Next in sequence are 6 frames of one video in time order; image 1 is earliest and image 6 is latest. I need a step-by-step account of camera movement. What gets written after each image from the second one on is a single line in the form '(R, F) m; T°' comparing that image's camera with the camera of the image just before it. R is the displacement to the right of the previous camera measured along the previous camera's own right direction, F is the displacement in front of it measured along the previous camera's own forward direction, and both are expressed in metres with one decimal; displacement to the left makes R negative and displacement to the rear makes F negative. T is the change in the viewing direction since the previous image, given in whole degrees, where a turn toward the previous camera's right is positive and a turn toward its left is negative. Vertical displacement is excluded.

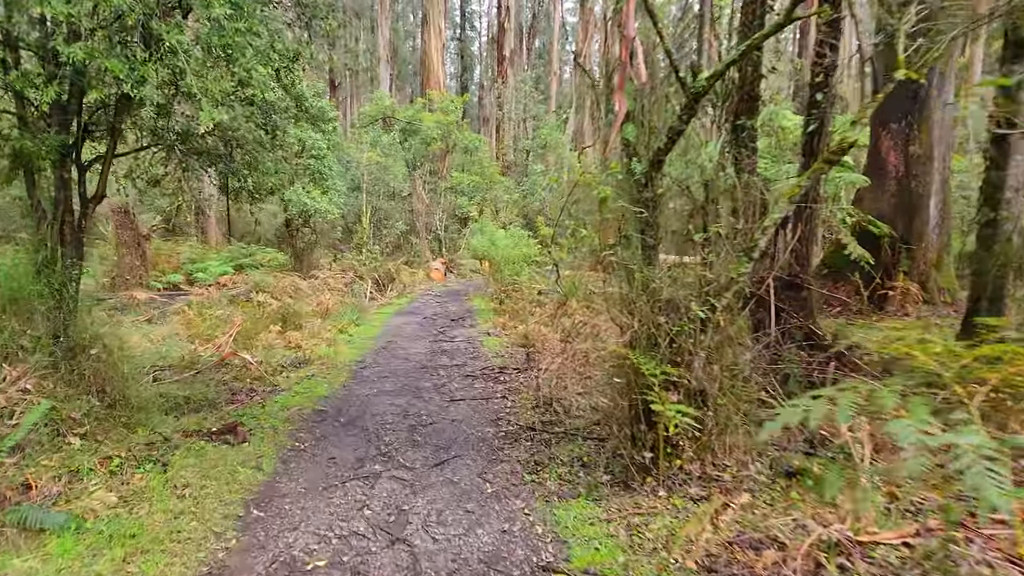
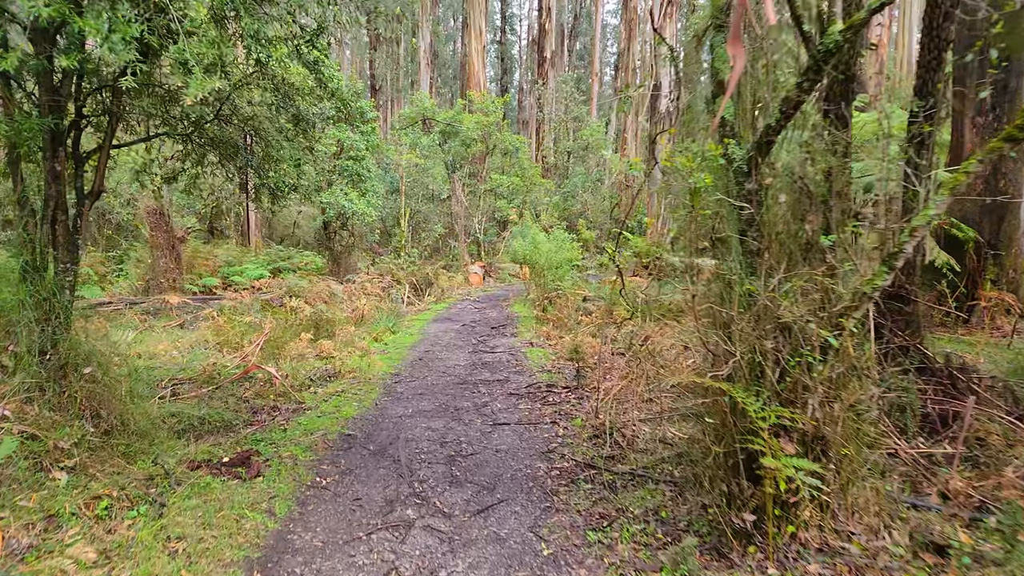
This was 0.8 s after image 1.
(-0.1, +0.4) m; -3°
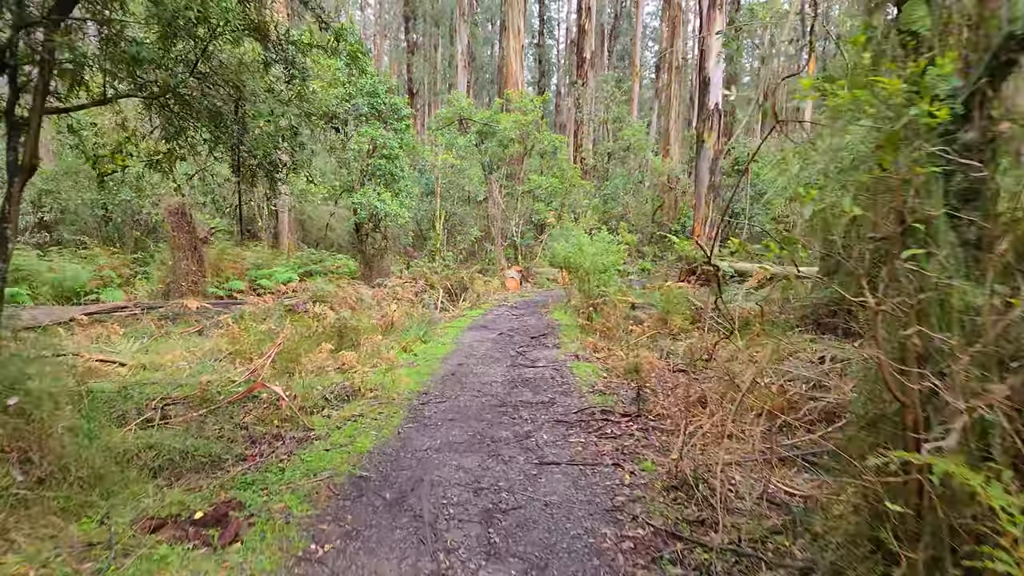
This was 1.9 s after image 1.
(-0.1, +0.6) m; -3°
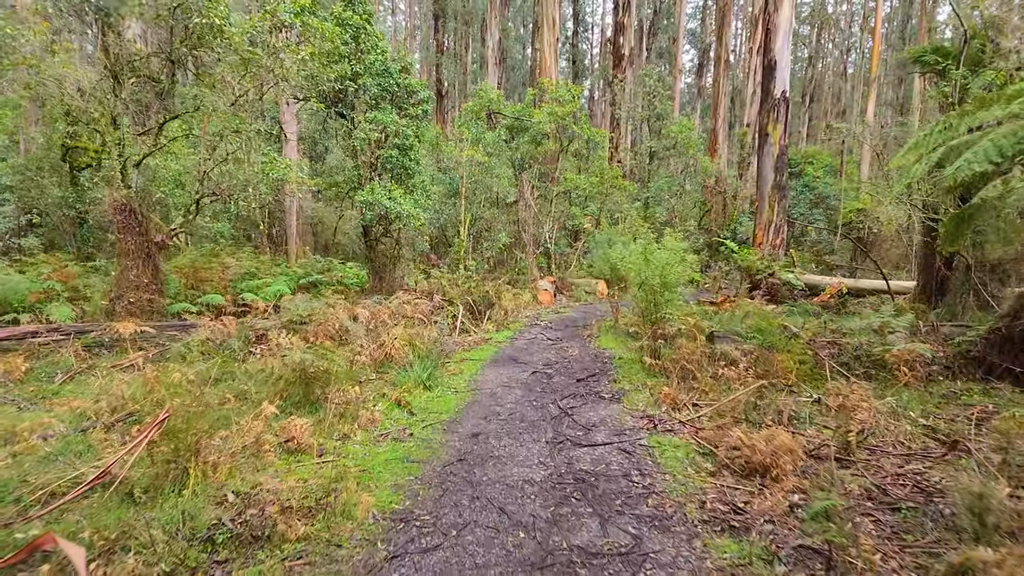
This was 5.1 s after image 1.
(-0.1, +1.8) m; -3°
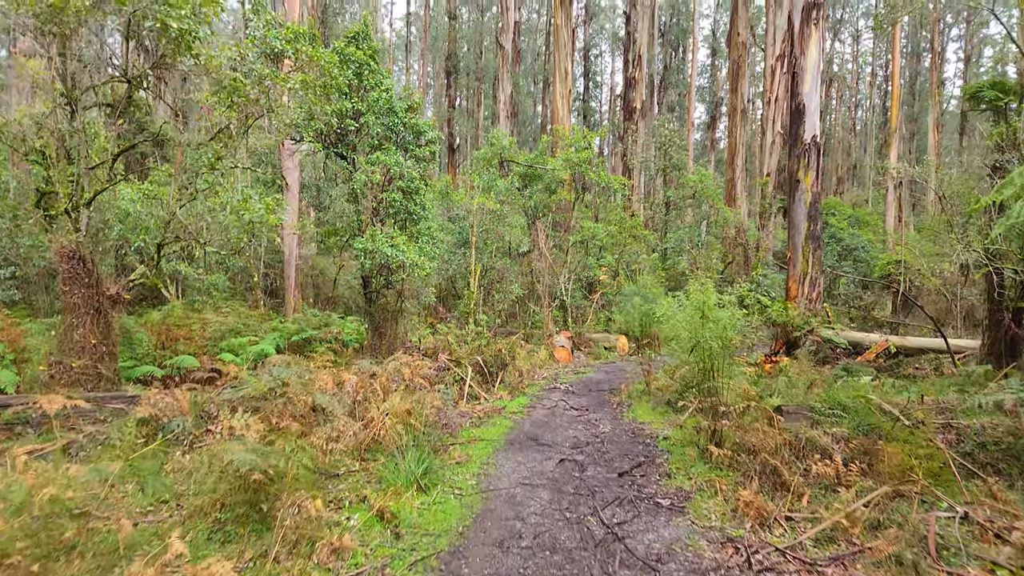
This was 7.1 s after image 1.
(-0.1, +1.0) m; -1°
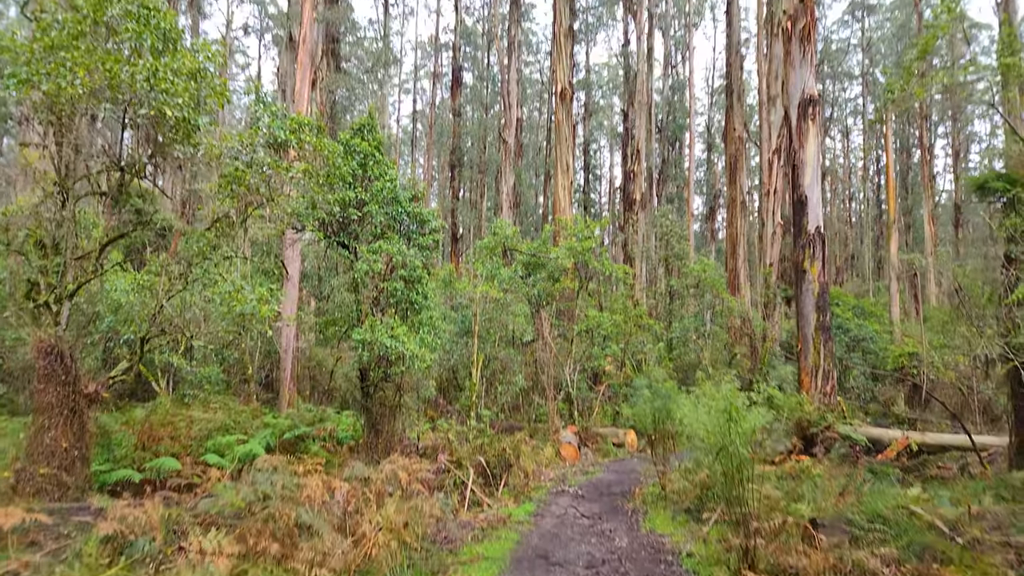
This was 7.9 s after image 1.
(0.0, +0.3) m; 0°
